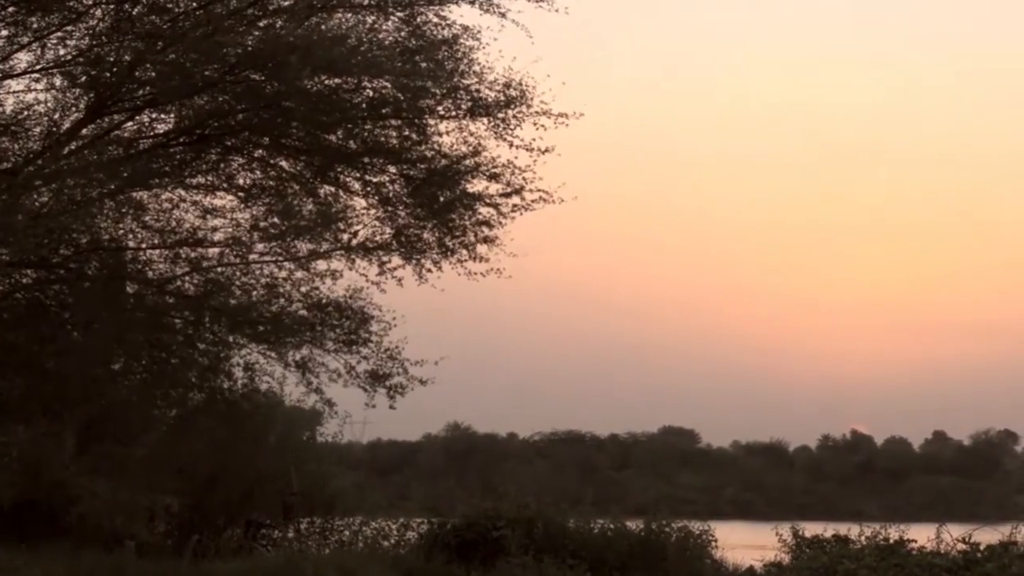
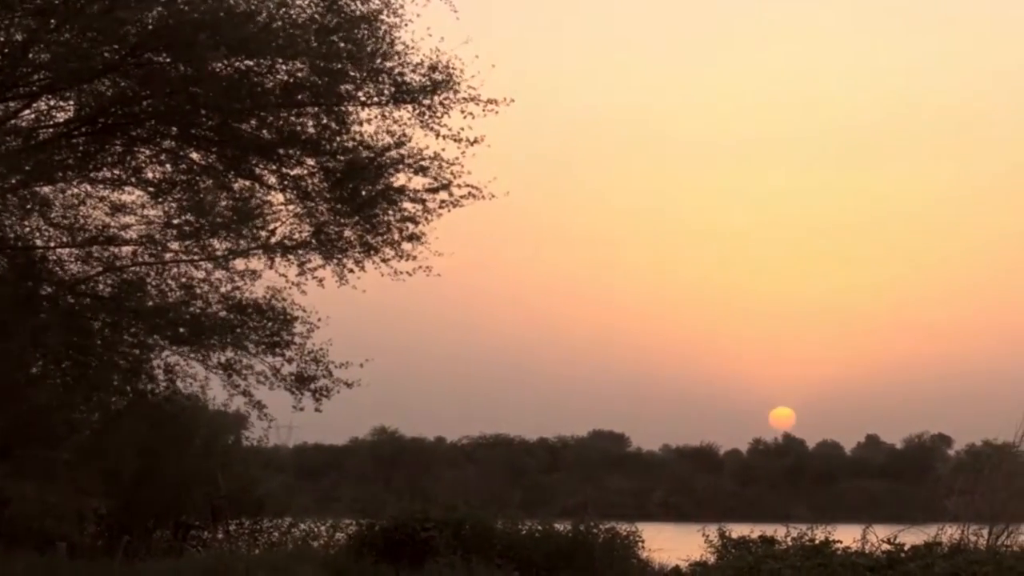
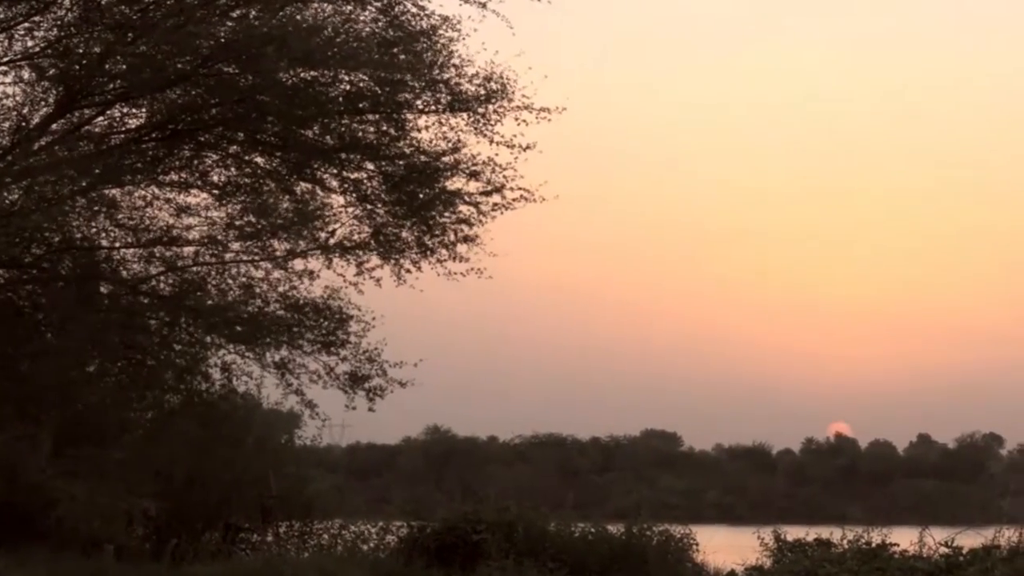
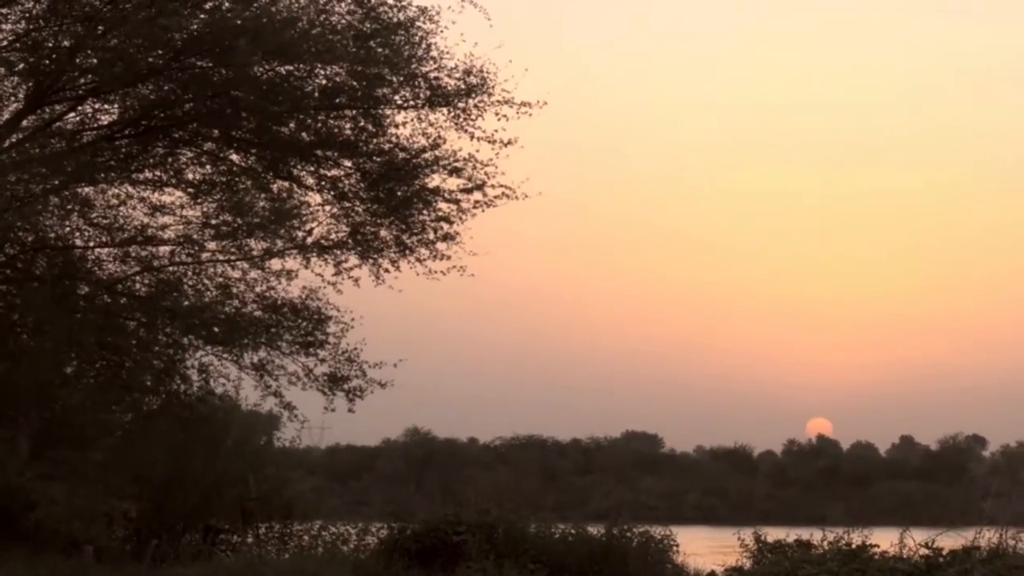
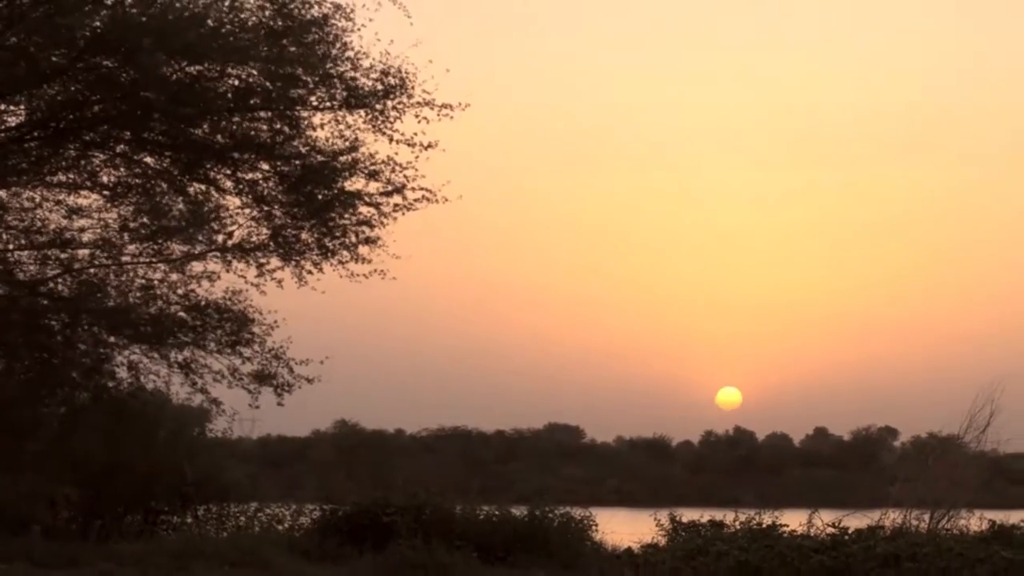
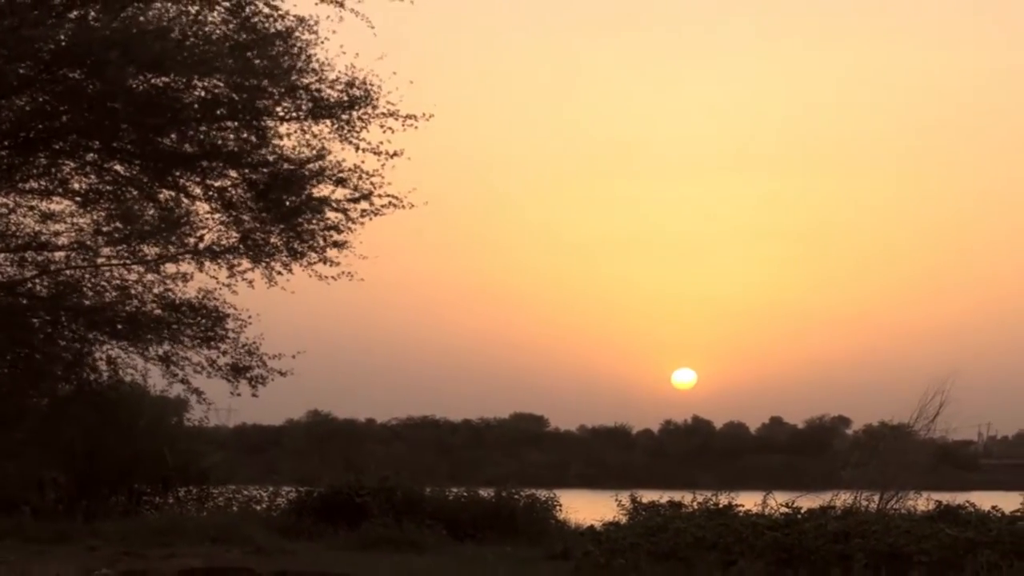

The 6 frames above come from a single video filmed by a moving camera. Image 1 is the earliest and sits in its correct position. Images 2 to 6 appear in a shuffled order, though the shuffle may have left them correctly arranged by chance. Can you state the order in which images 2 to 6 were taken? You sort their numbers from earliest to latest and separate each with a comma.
3, 4, 2, 5, 6
